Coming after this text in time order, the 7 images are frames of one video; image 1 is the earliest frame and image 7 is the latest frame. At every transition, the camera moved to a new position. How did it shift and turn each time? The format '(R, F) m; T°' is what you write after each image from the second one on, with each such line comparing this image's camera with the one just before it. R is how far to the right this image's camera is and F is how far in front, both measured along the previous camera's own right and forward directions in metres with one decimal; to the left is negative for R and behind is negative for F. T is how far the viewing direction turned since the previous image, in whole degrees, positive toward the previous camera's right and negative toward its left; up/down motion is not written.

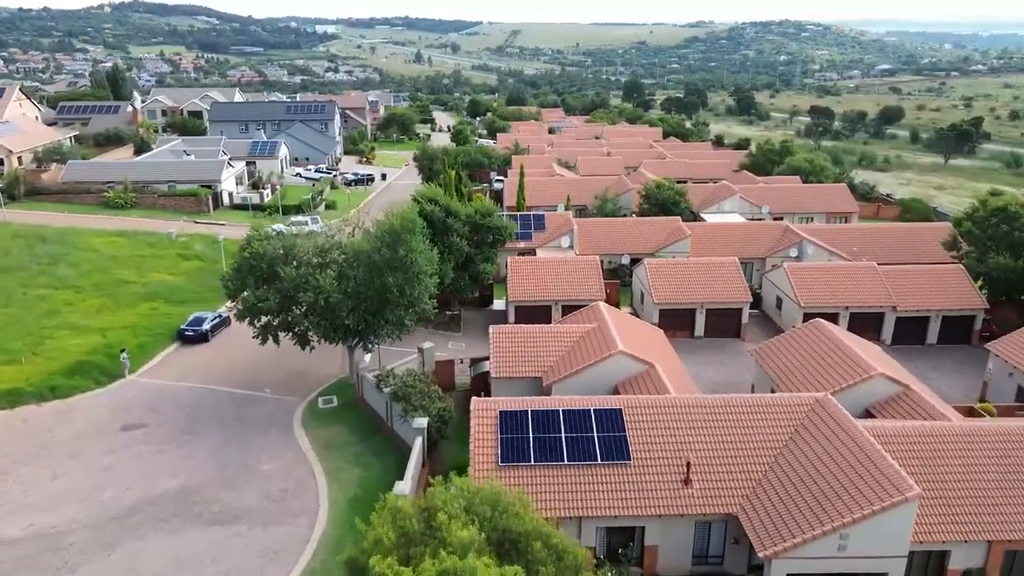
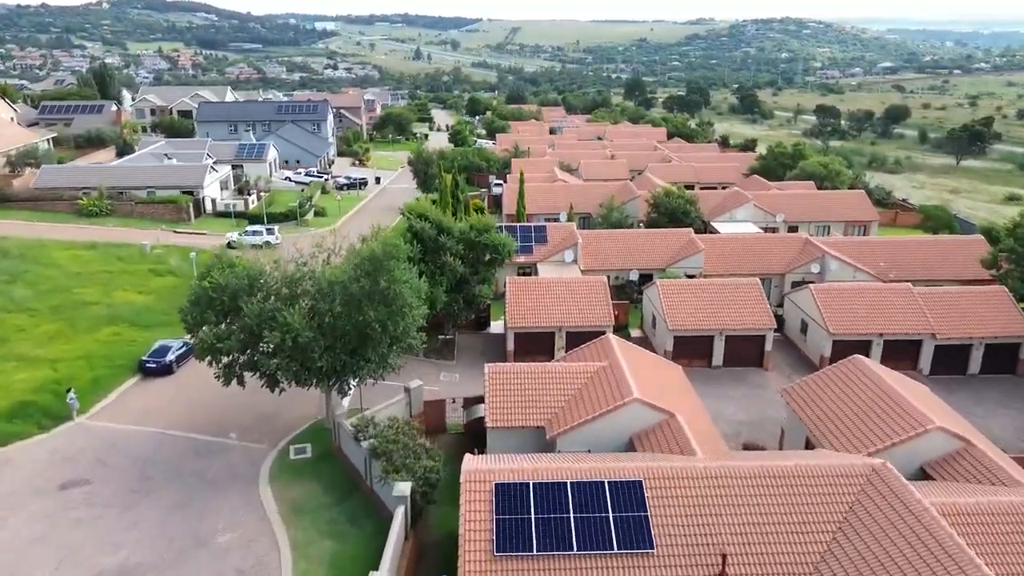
(0.0, +4.2) m; 0°
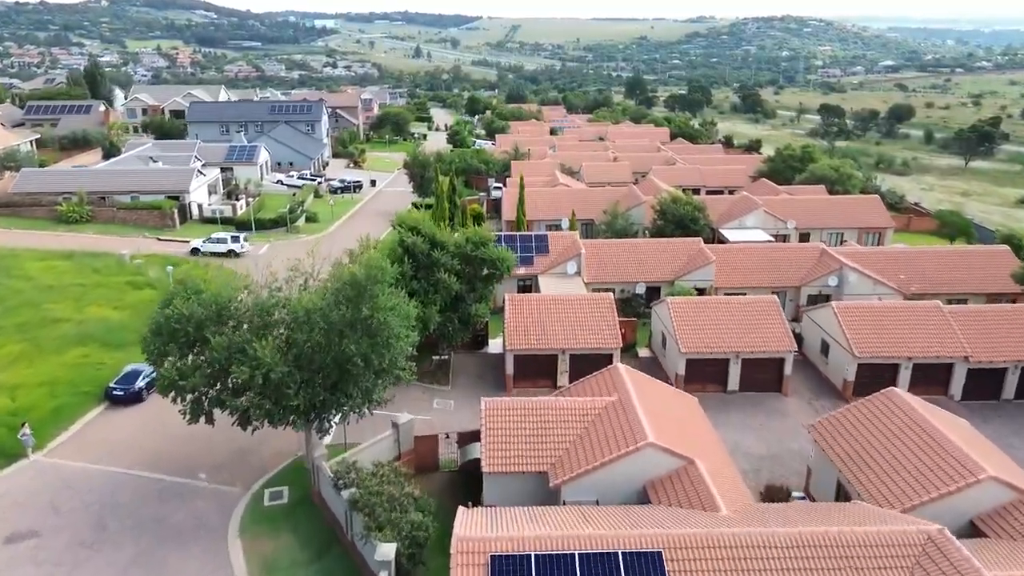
(0.0, +2.9) m; 0°
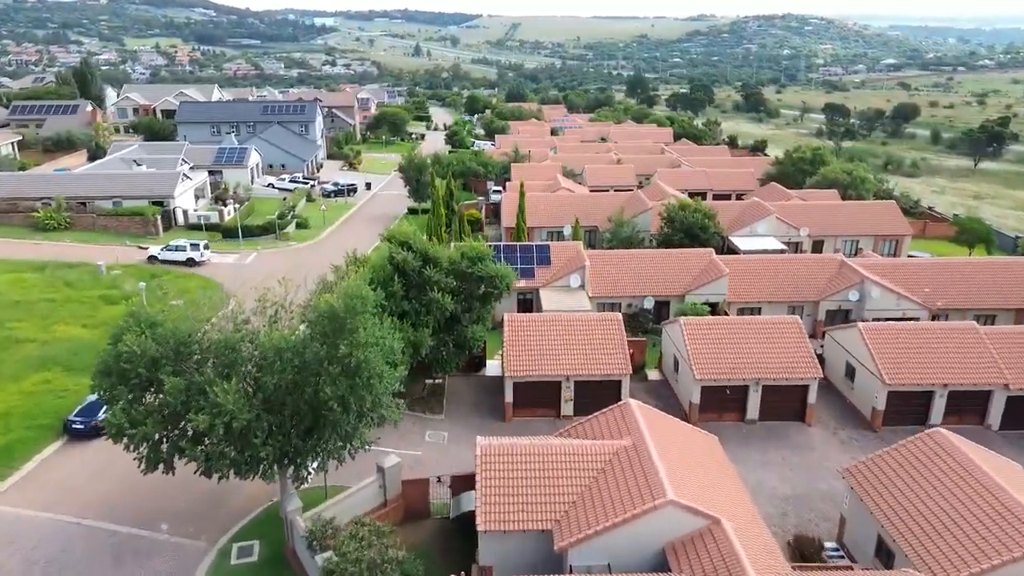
(0.0, +3.1) m; 0°
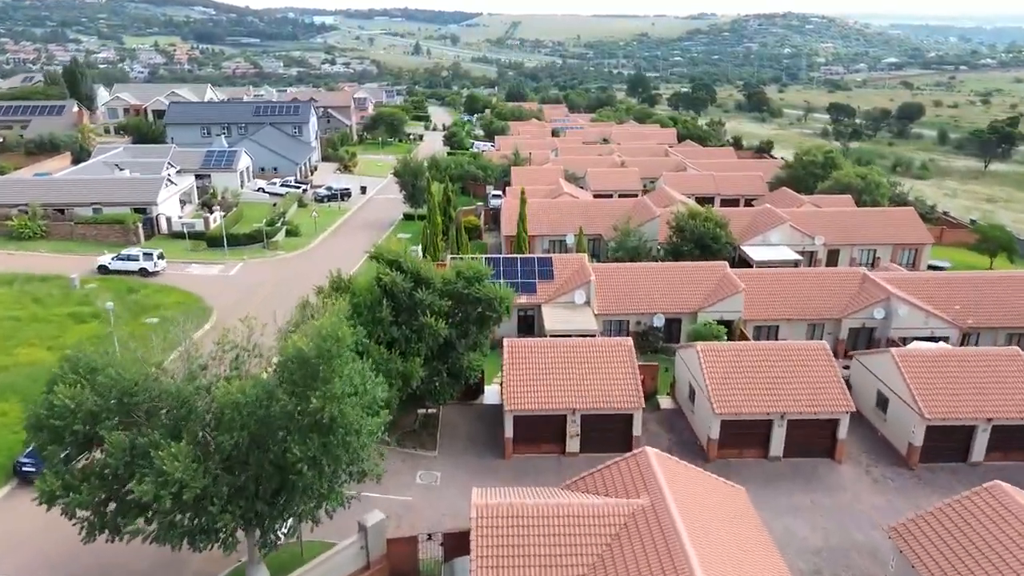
(0.0, +3.1) m; 0°
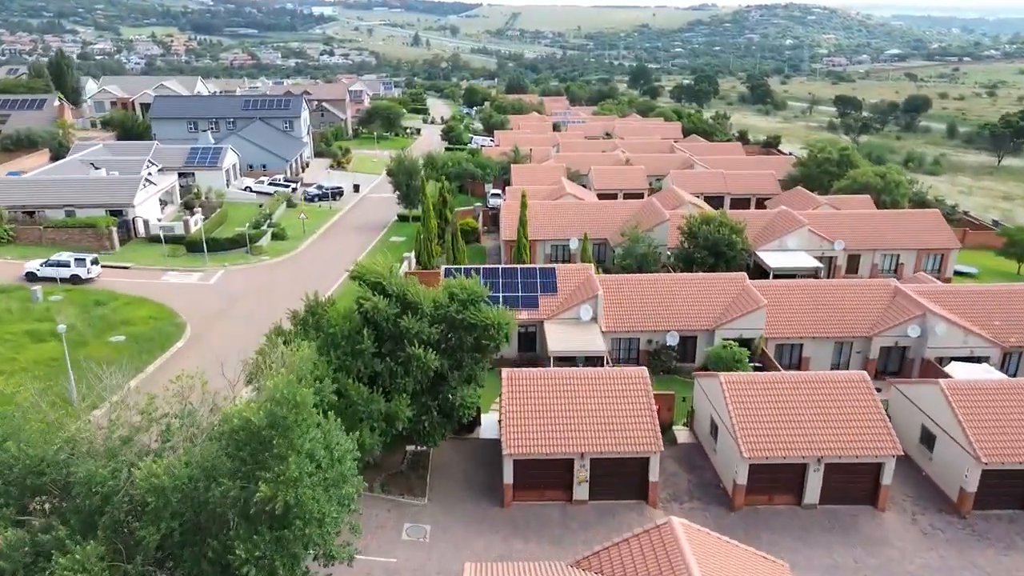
(0.0, +3.8) m; 0°
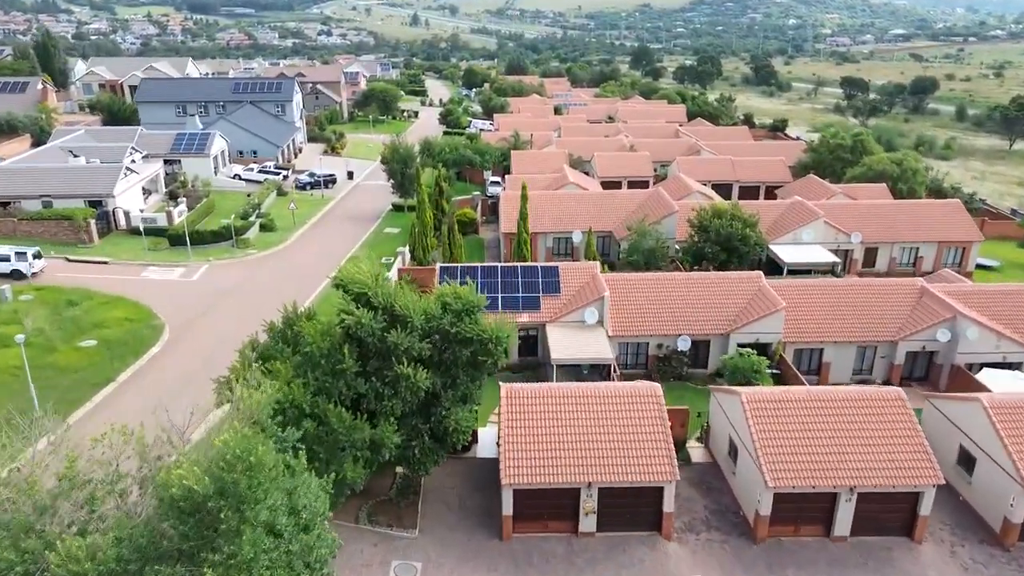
(0.0, +2.8) m; 0°
